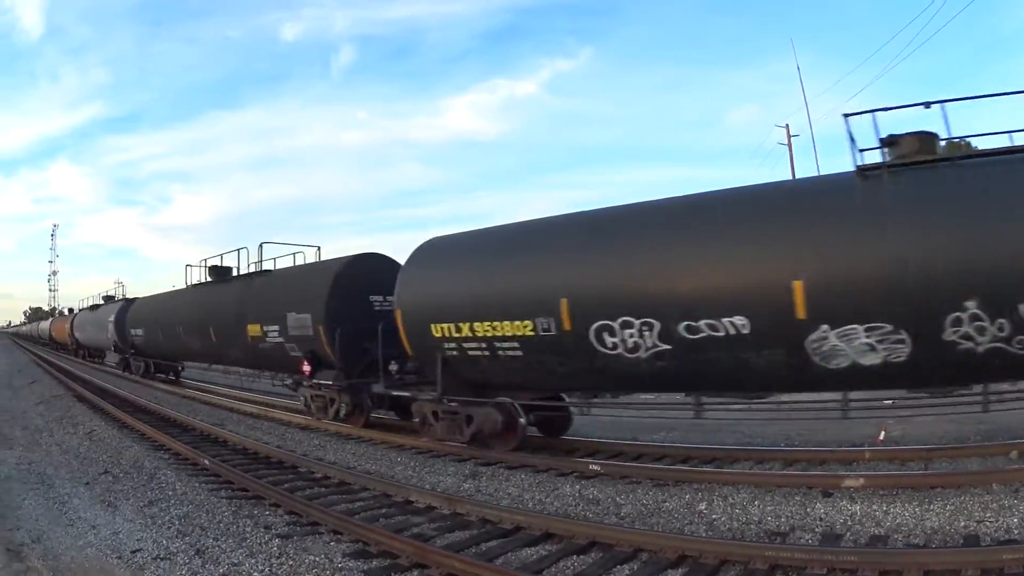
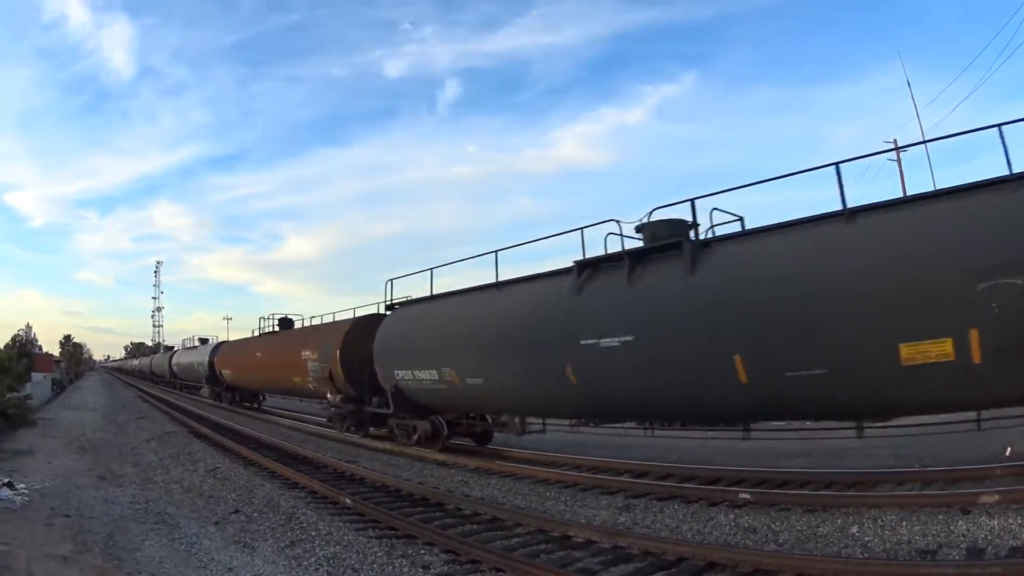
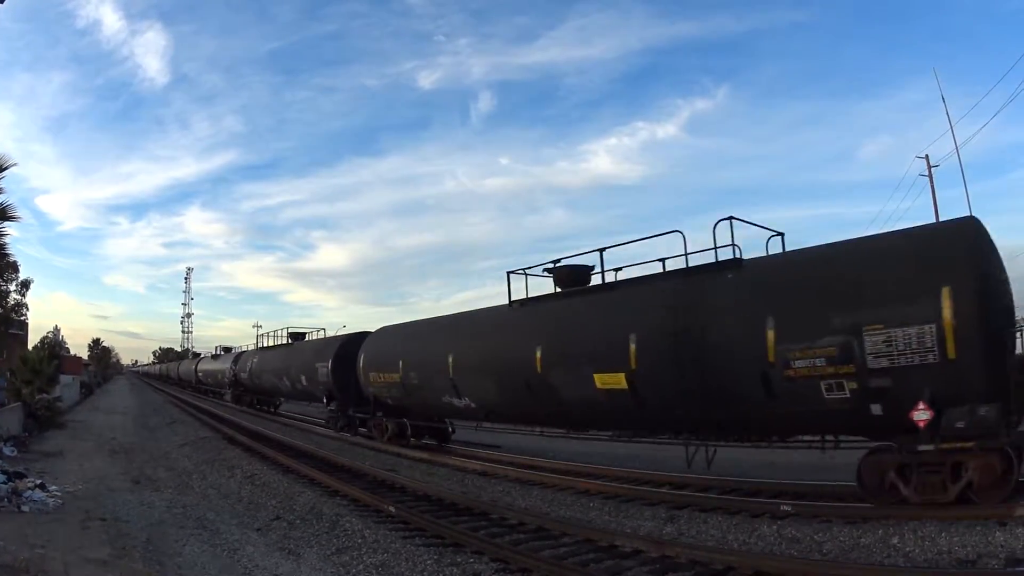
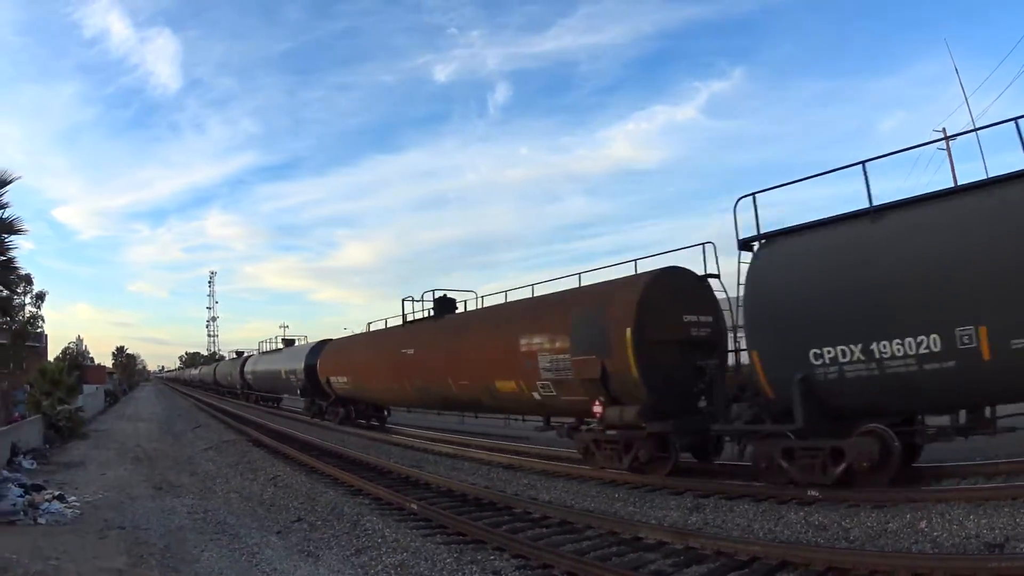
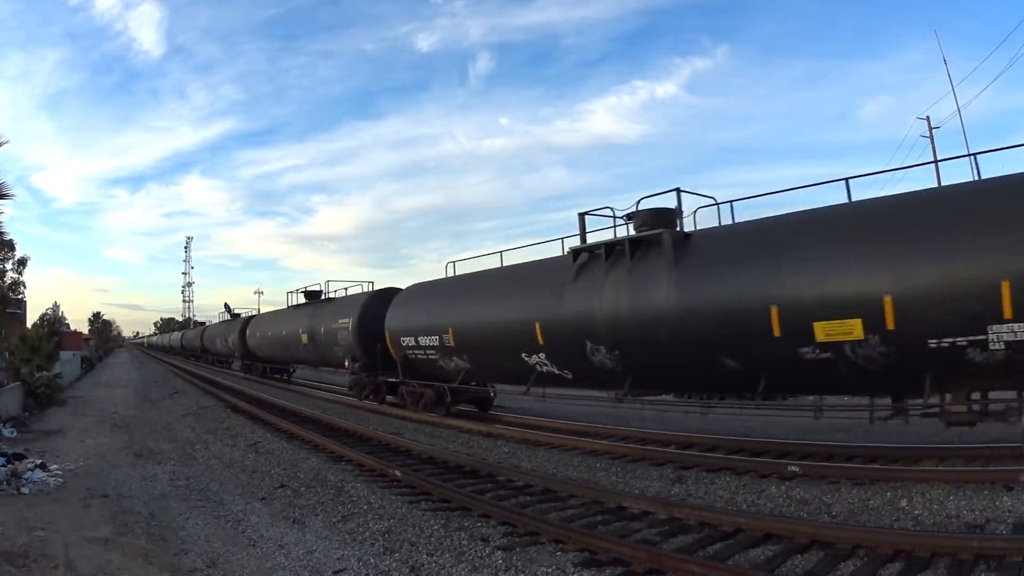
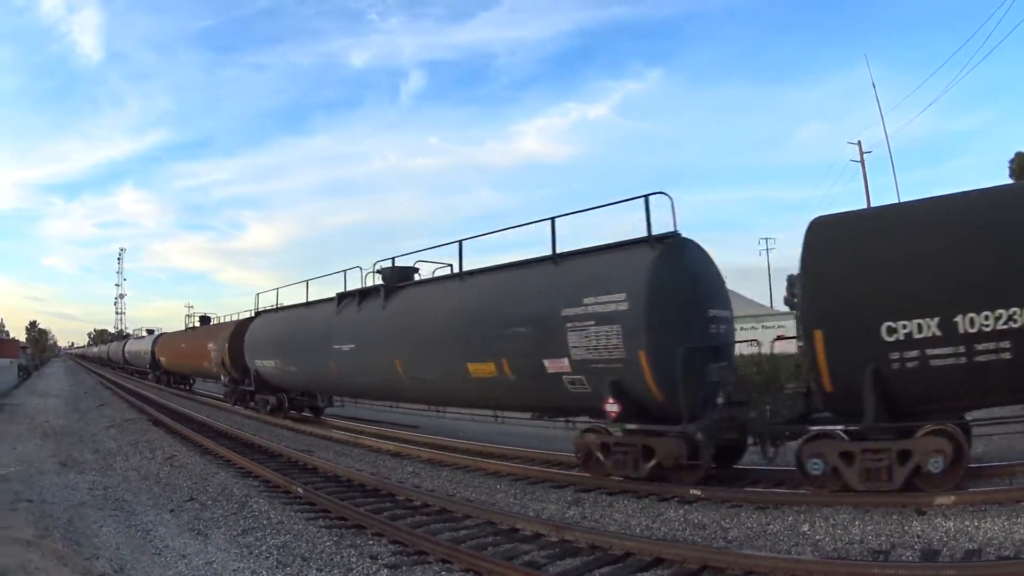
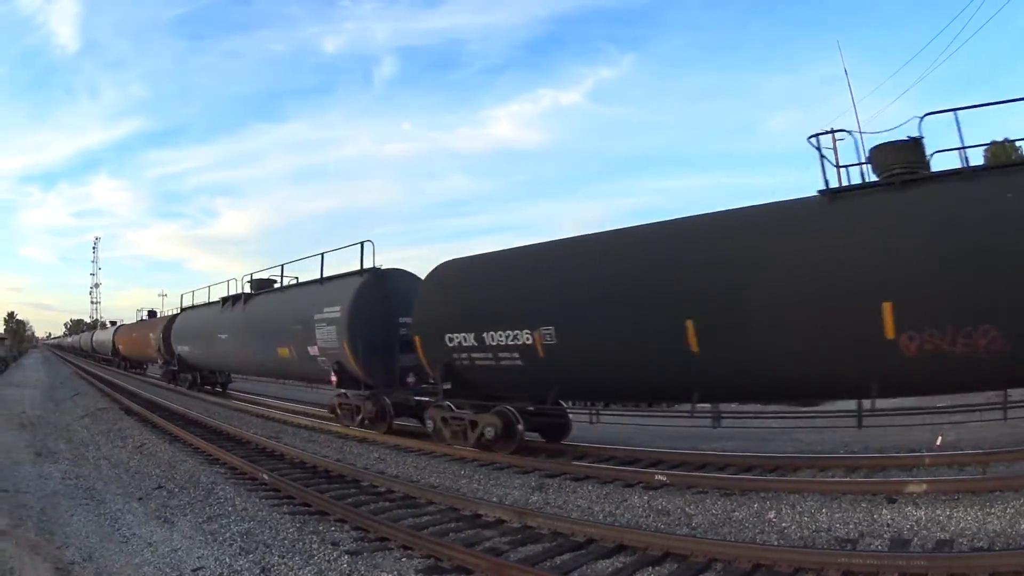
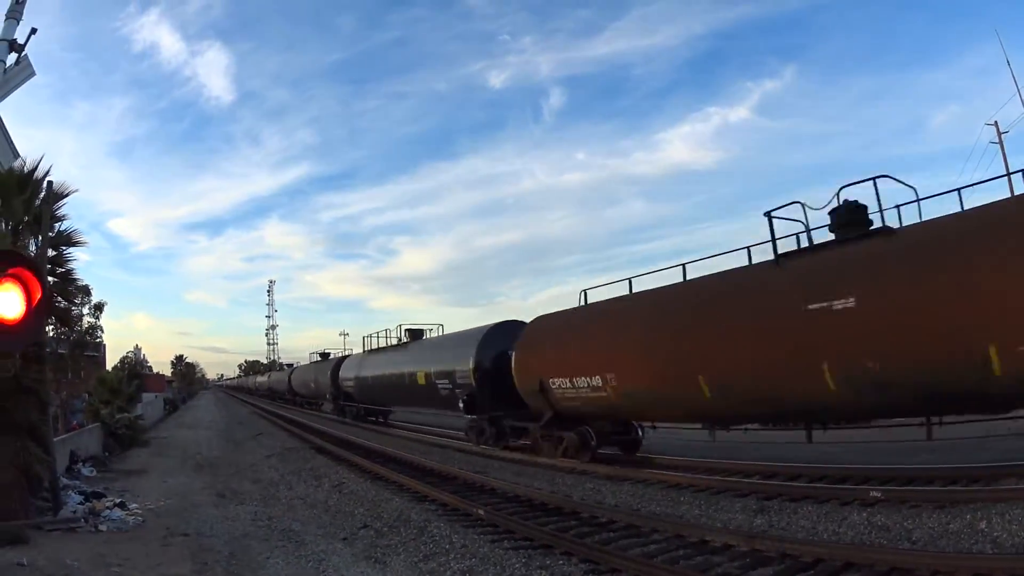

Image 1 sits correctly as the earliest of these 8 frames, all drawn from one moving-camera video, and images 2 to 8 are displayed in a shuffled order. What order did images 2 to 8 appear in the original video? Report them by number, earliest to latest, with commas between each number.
7, 6, 2, 4, 8, 3, 5
